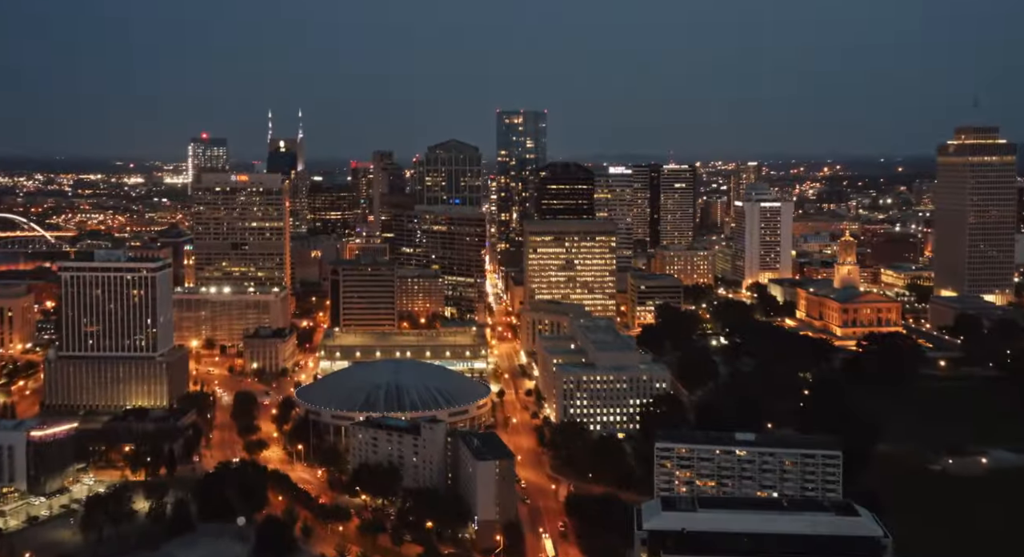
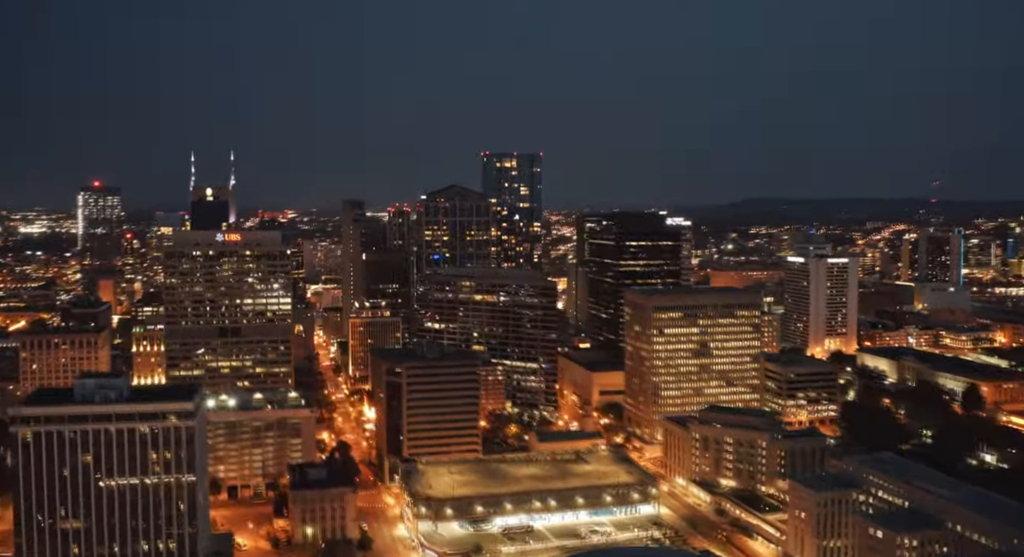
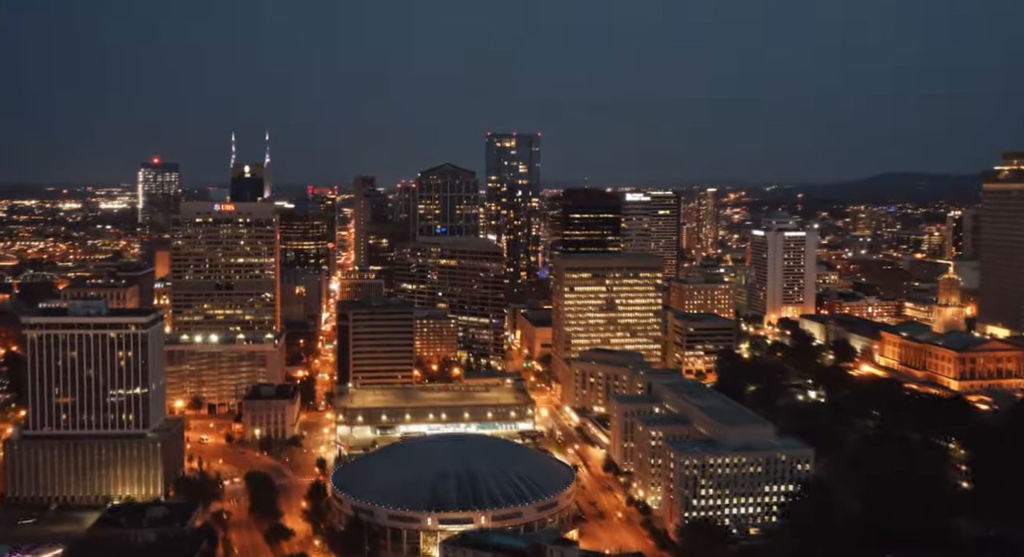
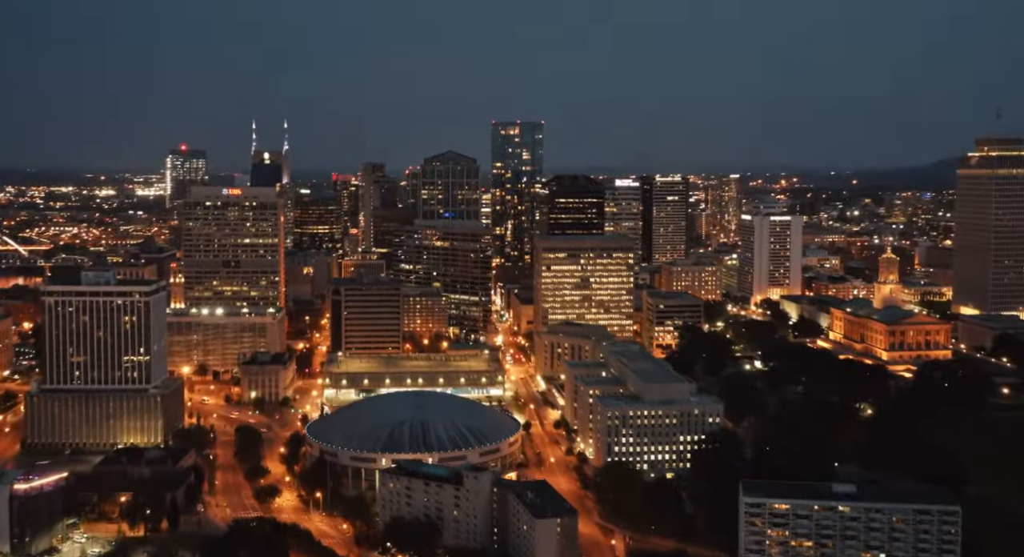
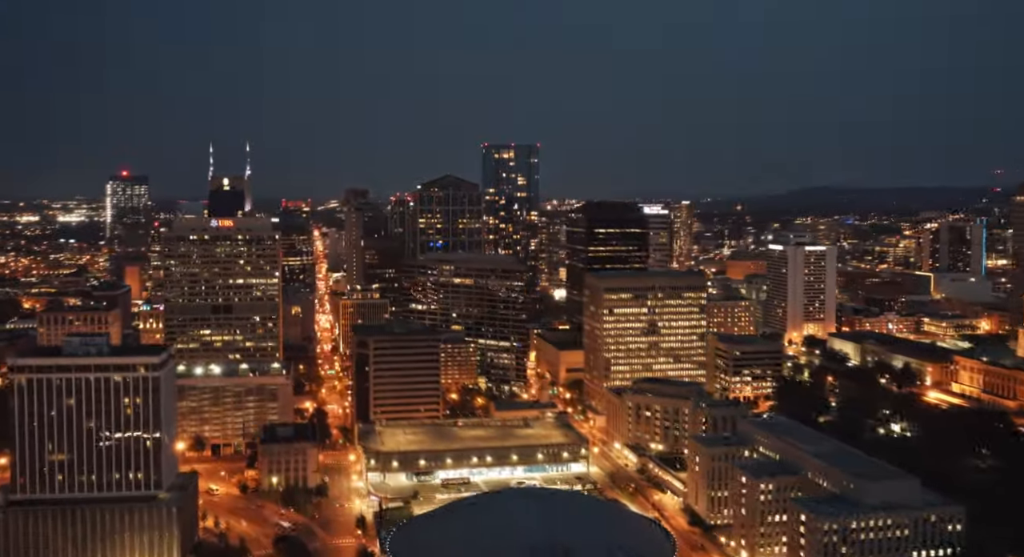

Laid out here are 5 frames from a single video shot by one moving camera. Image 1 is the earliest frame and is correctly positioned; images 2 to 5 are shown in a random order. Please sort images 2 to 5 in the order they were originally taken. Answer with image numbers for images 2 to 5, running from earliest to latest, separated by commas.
4, 3, 5, 2
